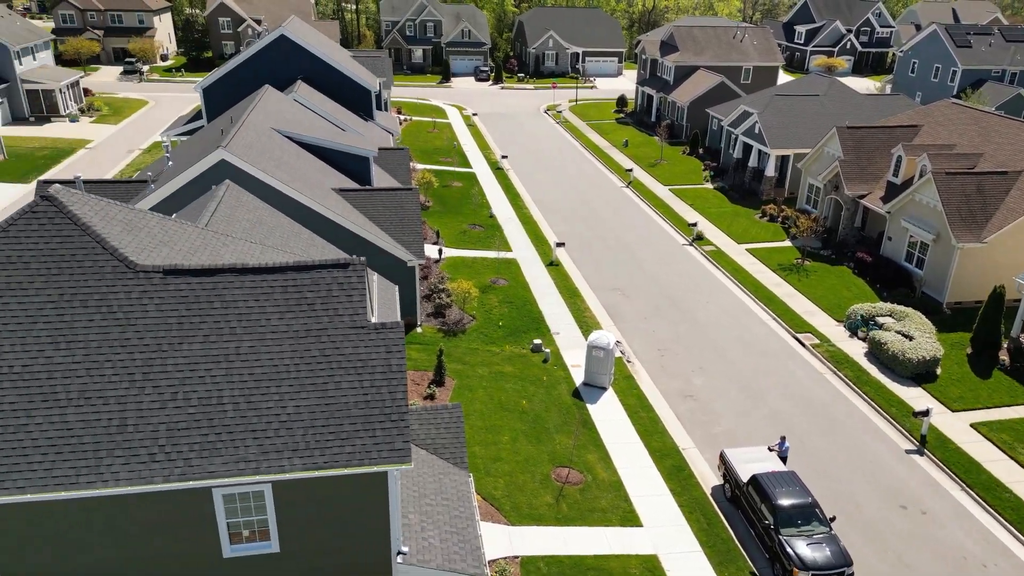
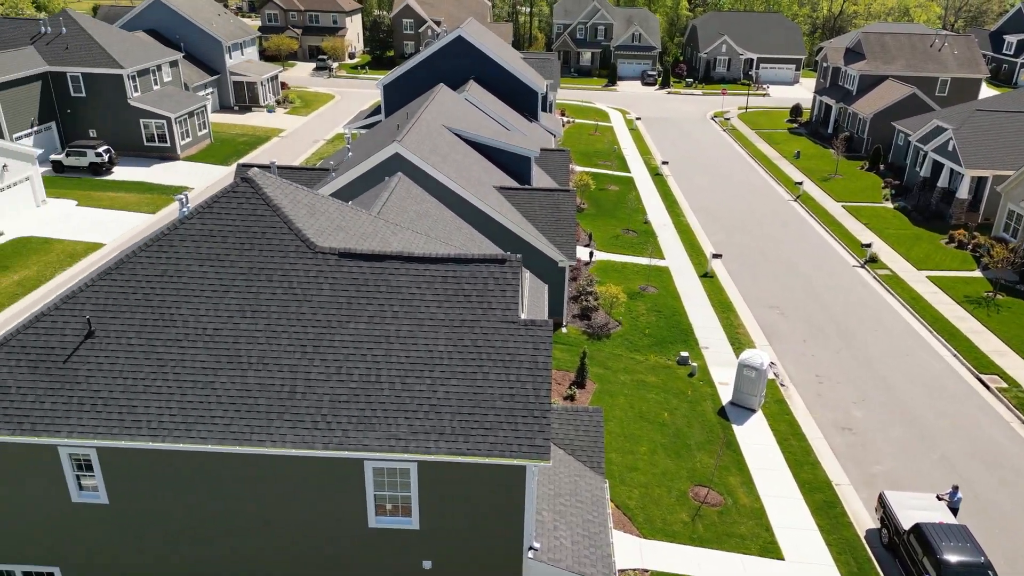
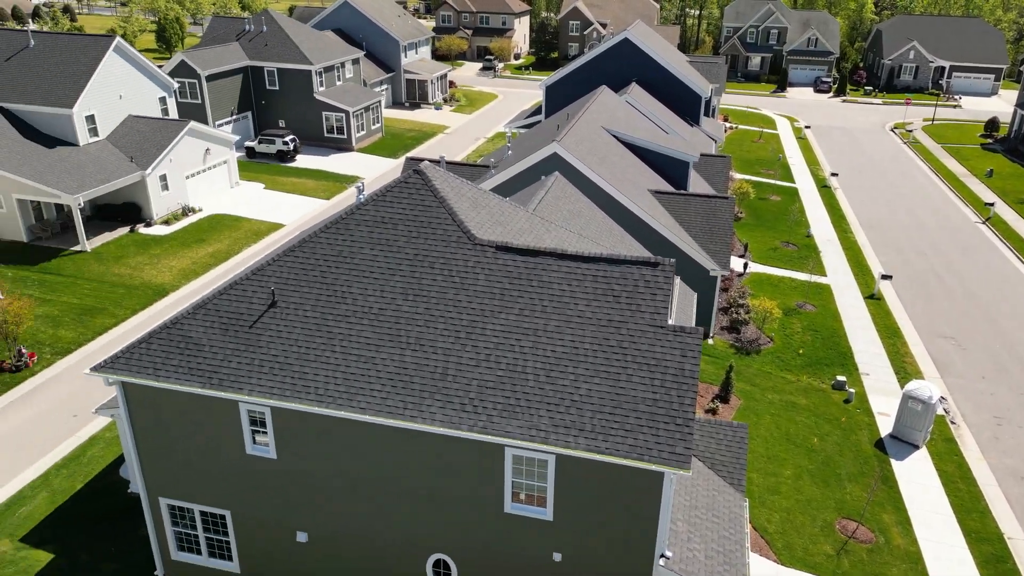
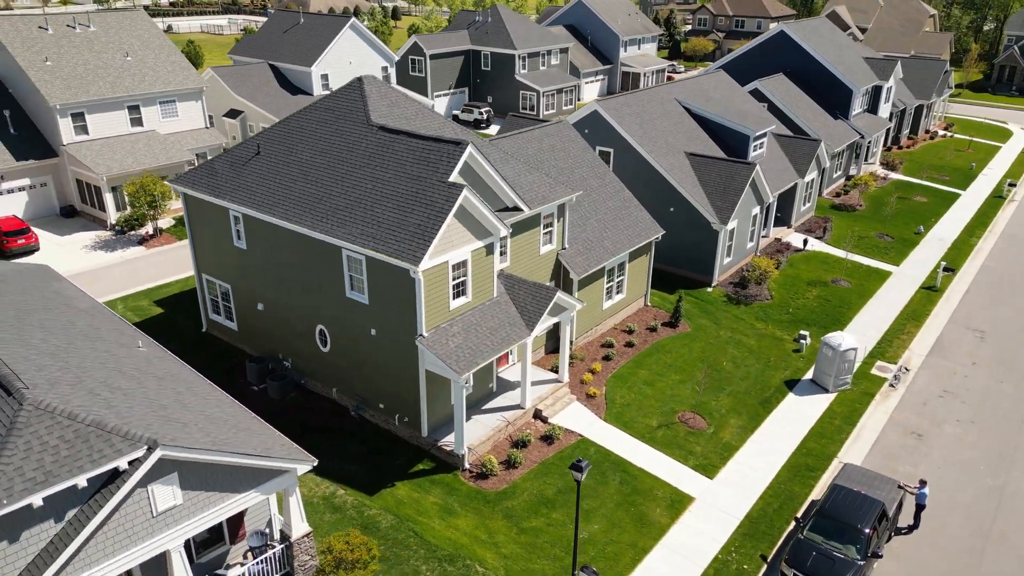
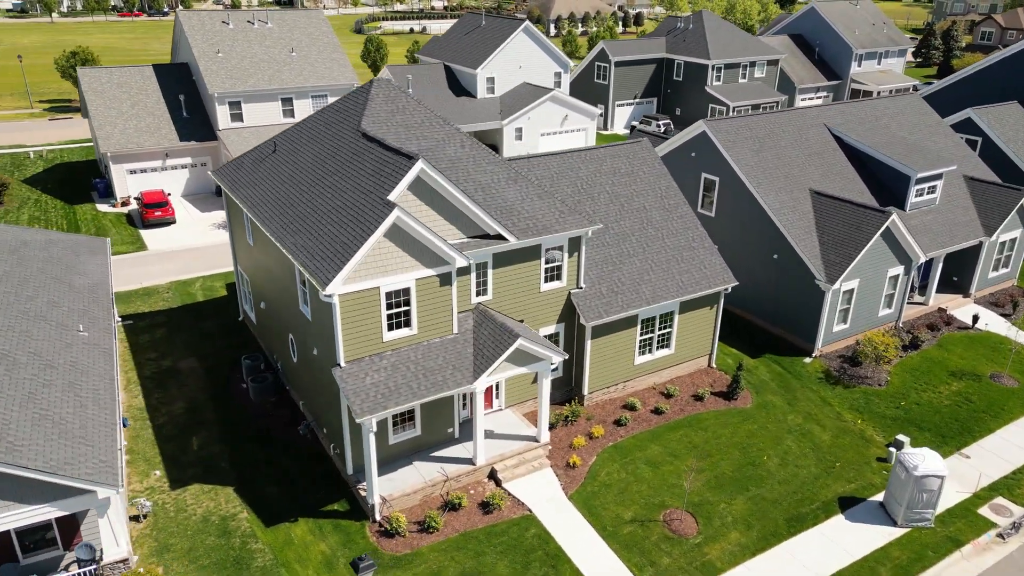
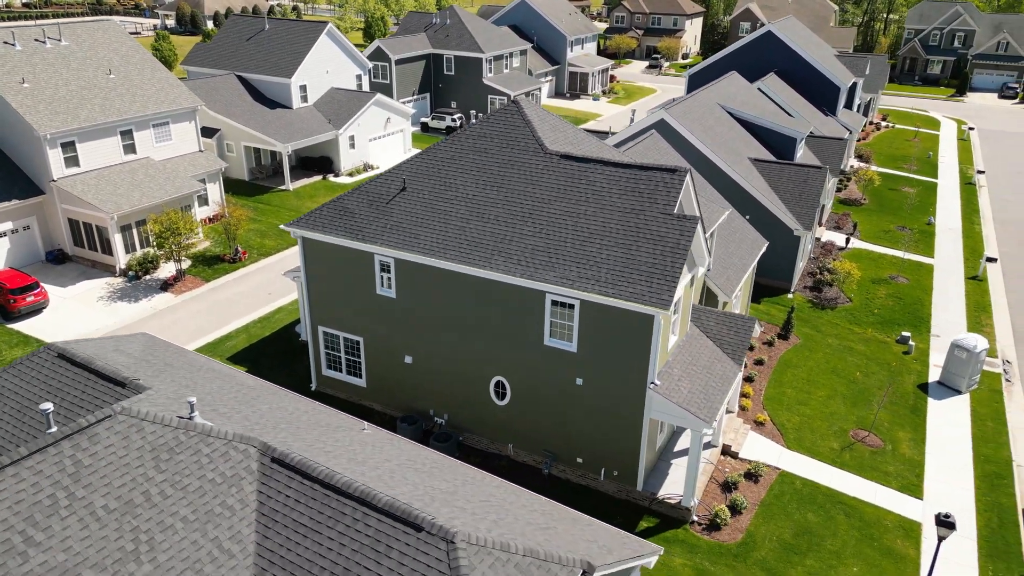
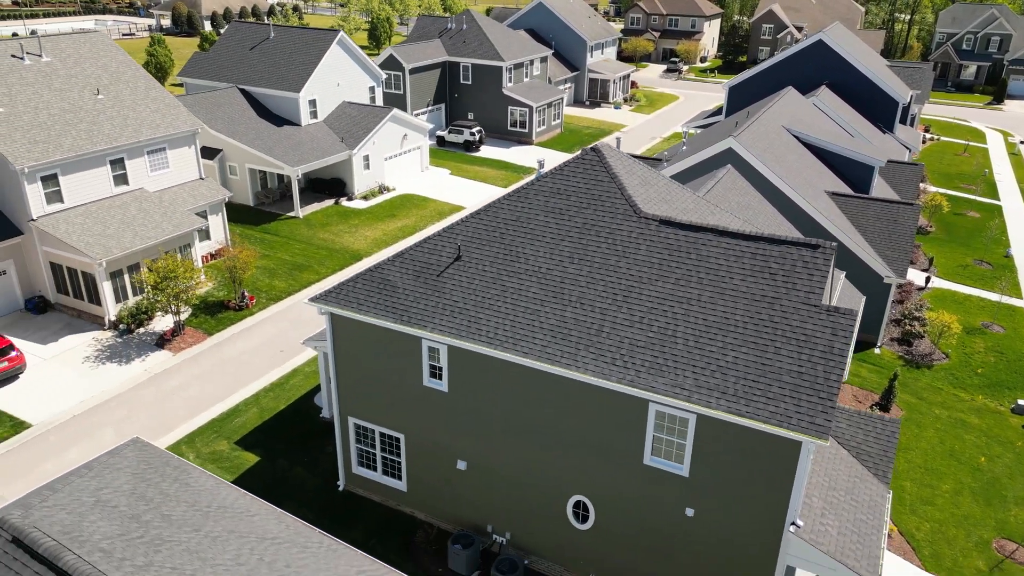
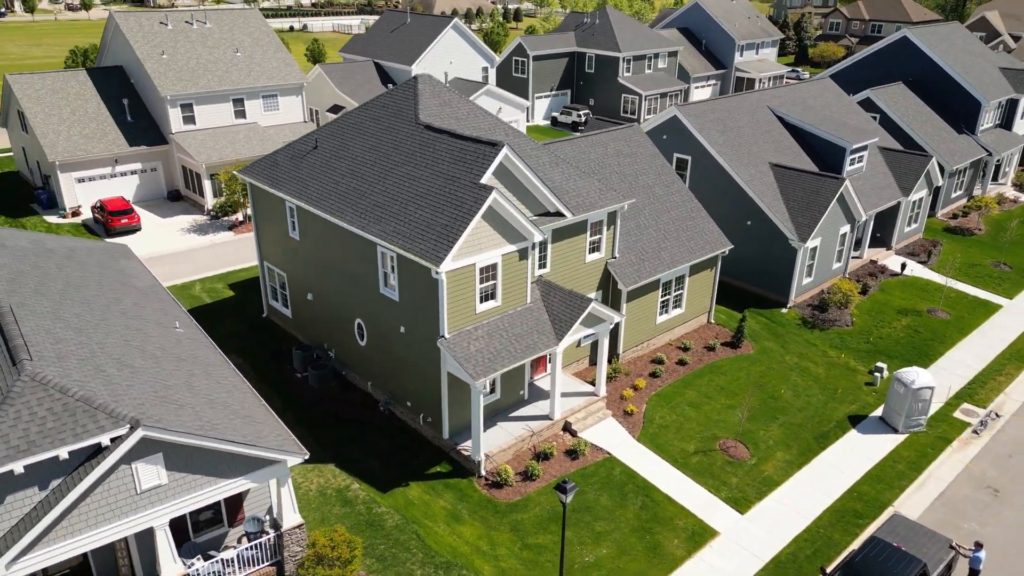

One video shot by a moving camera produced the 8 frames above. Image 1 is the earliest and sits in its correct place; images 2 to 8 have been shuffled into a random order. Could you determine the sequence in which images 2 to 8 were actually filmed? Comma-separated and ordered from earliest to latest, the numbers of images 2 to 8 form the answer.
2, 3, 7, 6, 4, 8, 5
